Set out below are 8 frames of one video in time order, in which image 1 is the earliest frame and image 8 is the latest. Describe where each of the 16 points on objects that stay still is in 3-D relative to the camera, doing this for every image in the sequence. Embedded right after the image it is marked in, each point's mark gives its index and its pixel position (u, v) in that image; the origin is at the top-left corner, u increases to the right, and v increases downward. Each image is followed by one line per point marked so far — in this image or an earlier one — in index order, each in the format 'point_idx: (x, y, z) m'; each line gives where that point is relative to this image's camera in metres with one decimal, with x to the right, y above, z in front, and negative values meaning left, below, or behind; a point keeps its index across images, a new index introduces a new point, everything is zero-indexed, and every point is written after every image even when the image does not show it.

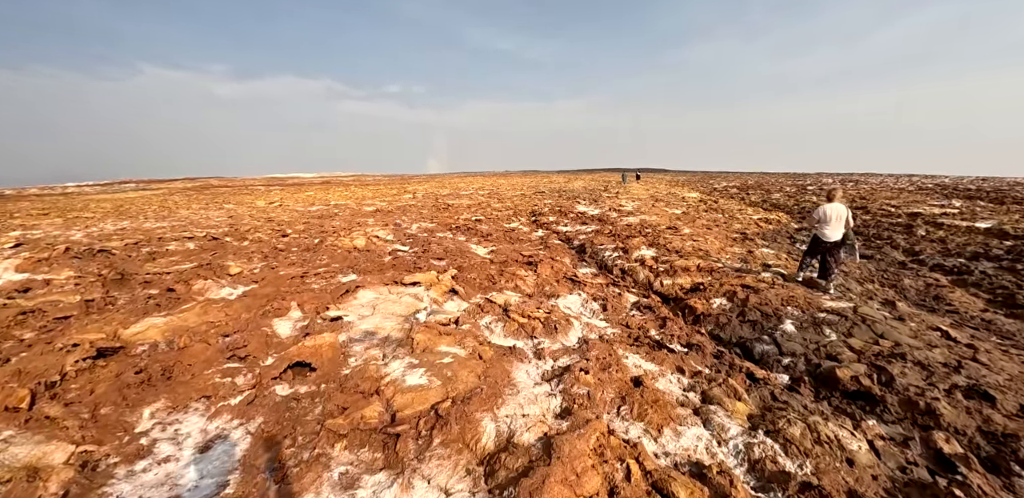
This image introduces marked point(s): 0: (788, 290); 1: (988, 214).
0: (+5.6, -0.8, +7.7) m
1: (+18.8, +1.3, +15.3) m
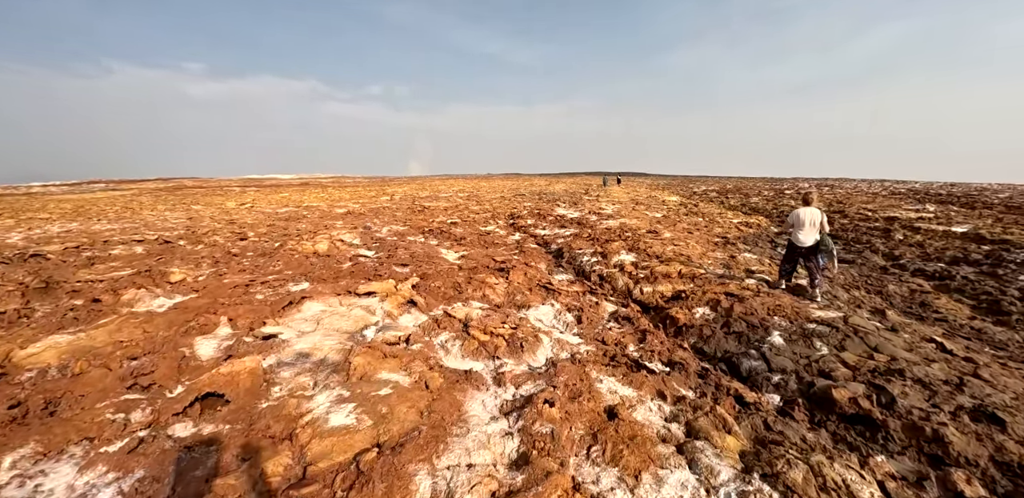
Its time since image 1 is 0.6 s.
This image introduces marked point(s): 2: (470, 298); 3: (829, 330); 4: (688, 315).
0: (+5.0, -0.9, +7.3) m
1: (+17.8, +1.2, +15.4) m
2: (-0.9, -1.0, +7.5) m
3: (+5.0, -1.3, +6.0) m
4: (+3.2, -1.2, +7.1) m
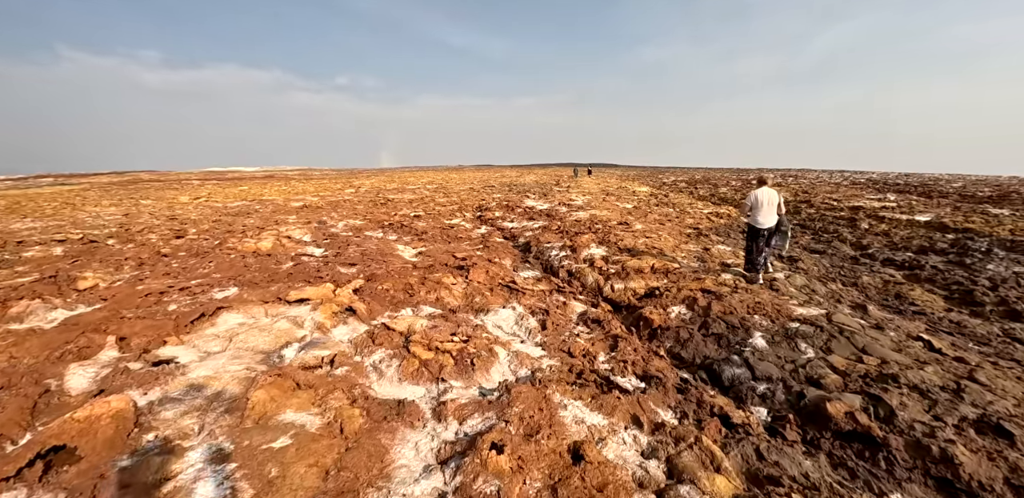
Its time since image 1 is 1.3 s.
0: (+4.2, -0.8, +6.8) m
1: (+16.5, +1.7, +15.6) m
2: (-1.6, -1.0, +6.6) m
3: (+4.4, -1.2, +5.6) m
4: (+2.5, -1.1, +6.5) m
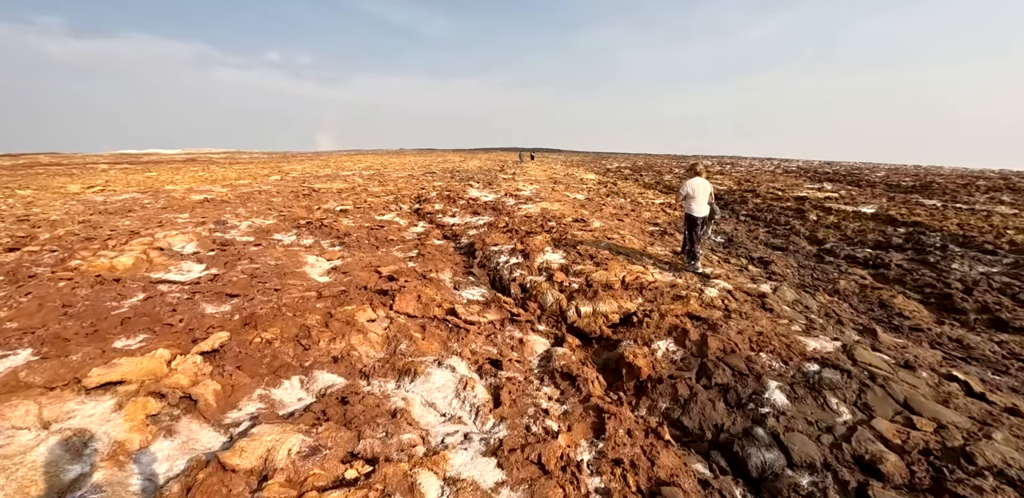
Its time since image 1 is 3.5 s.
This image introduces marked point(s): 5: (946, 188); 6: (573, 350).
0: (+3.4, -1.0, +5.5) m
1: (+14.3, +2.1, +15.9) m
2: (-2.3, -1.4, +4.6) m
3: (+3.7, -1.5, +4.4) m
4: (+1.8, -1.4, +5.0) m
5: (+19.3, +2.8, +17.5) m
6: (+0.8, -1.4, +5.5) m
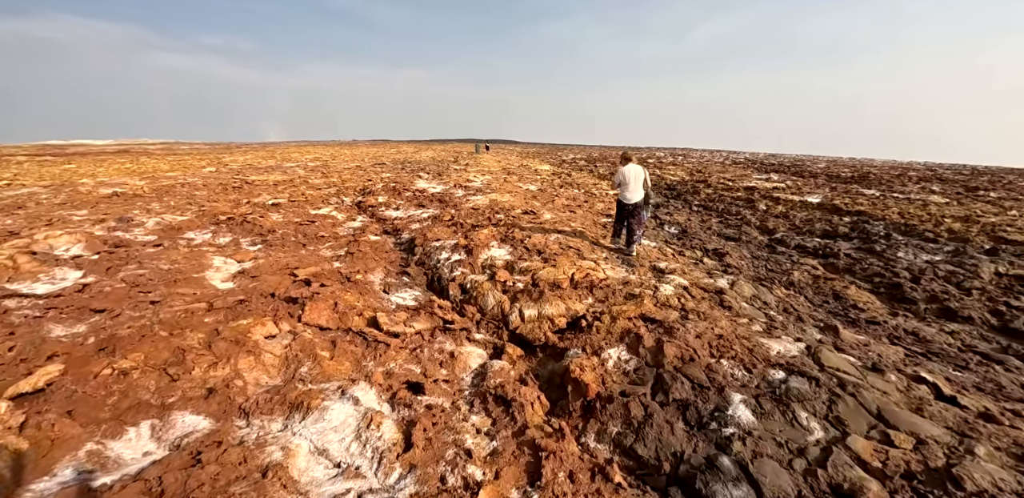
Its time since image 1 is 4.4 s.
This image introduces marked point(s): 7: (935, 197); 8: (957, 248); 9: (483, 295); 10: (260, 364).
0: (+2.6, -1.0, +5.0) m
1: (+12.3, +2.6, +16.3) m
2: (-3.1, -1.4, +3.6) m
3: (+3.0, -1.4, +3.9) m
4: (+1.0, -1.4, +4.3) m
5: (+17.2, +3.4, +18.3) m
6: (0.0, -1.4, +4.7) m
7: (+16.1, +2.0, +14.8) m
8: (+10.7, 0.0, +9.3) m
9: (-0.5, -0.7, +6.2) m
10: (-2.7, -1.2, +4.2) m
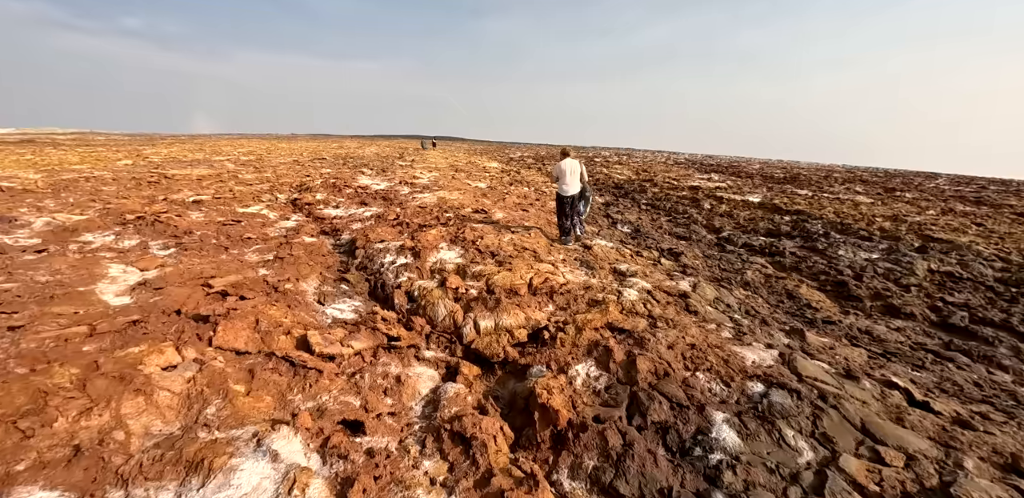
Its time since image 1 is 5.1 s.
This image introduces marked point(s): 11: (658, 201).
0: (+2.1, -1.0, +4.7) m
1: (+10.5, +2.7, +17.0) m
2: (-3.3, -1.5, +2.6) m
3: (+2.6, -1.4, +3.6) m
4: (+0.6, -1.4, +3.9) m
5: (+15.1, +3.5, +19.5) m
6: (-0.4, -1.5, +4.1) m
7: (+14.4, +2.2, +16.0) m
8: (+9.6, +0.1, +9.9) m
9: (-1.1, -0.8, +5.6) m
10: (-3.1, -1.4, +3.4) m
11: (+6.1, +1.9, +15.6) m
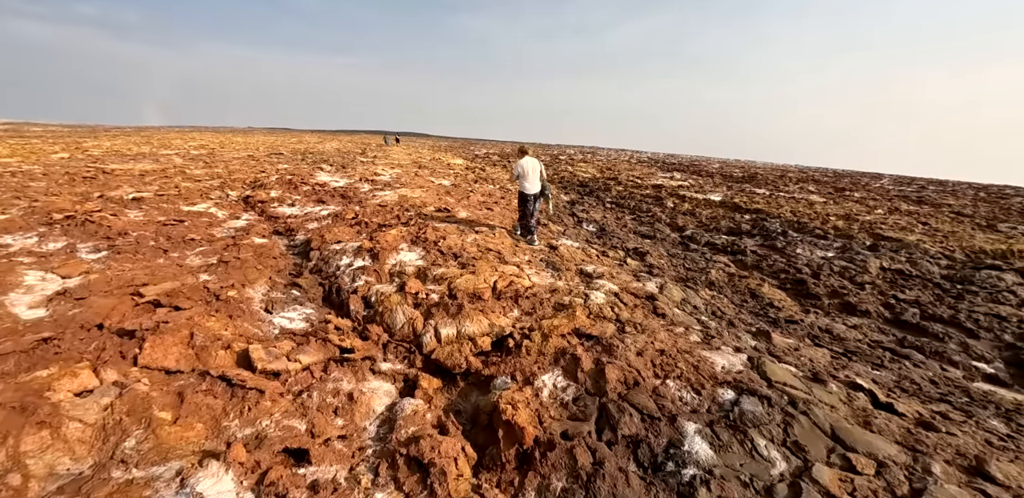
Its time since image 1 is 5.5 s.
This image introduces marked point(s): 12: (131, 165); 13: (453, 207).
0: (+1.7, -1.0, +4.6) m
1: (+9.2, +2.8, +17.5) m
2: (-3.5, -1.6, +2.1) m
3: (+2.3, -1.5, +3.6) m
4: (+0.3, -1.5, +3.6) m
5: (+13.6, +3.6, +20.3) m
6: (-0.7, -1.5, +3.8) m
7: (+13.2, +2.3, +16.7) m
8: (+8.9, +0.1, +10.2) m
9: (-1.5, -0.9, +5.2) m
10: (-3.4, -1.4, +2.9) m
11: (+4.9, +1.9, +15.7) m
12: (-17.9, +4.0, +18.5) m
13: (-1.3, +1.1, +10.8) m
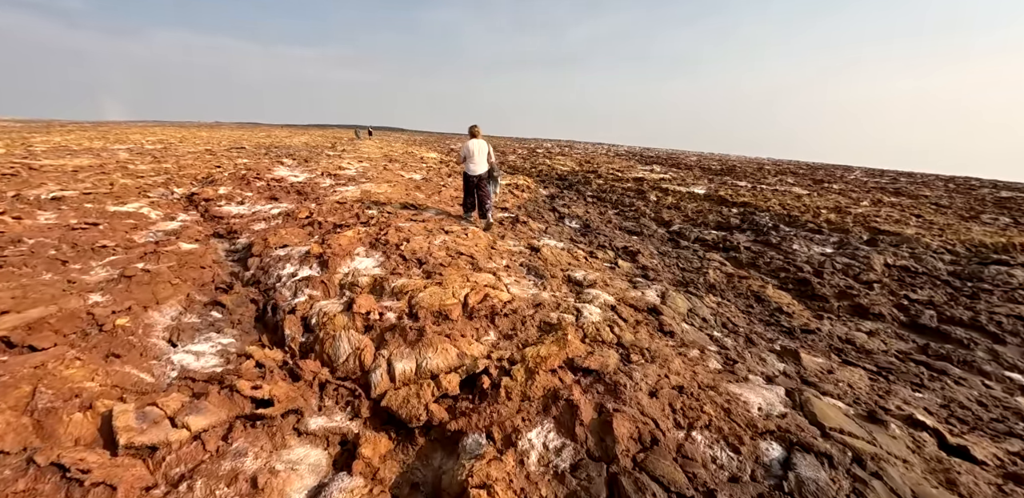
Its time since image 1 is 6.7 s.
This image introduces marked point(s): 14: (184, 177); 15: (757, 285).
0: (+1.5, -1.1, +3.7) m
1: (+8.2, +3.0, +16.9) m
2: (-3.6, -1.8, +0.9) m
3: (+2.2, -1.5, +2.7) m
4: (+0.1, -1.6, +2.6) m
5: (+12.5, +4.0, +19.9) m
6: (-0.9, -1.6, +2.8) m
7: (+12.2, +2.5, +16.3) m
8: (+8.3, +0.2, +9.7) m
9: (-1.8, -1.0, +4.1) m
10: (-3.5, -1.6, +1.7) m
11: (+4.1, +2.0, +14.9) m
12: (-18.9, +3.8, +16.4) m
13: (-1.9, +1.1, +9.7) m
14: (-10.8, +2.4, +13.0) m
15: (+4.6, -0.7, +7.1) m
